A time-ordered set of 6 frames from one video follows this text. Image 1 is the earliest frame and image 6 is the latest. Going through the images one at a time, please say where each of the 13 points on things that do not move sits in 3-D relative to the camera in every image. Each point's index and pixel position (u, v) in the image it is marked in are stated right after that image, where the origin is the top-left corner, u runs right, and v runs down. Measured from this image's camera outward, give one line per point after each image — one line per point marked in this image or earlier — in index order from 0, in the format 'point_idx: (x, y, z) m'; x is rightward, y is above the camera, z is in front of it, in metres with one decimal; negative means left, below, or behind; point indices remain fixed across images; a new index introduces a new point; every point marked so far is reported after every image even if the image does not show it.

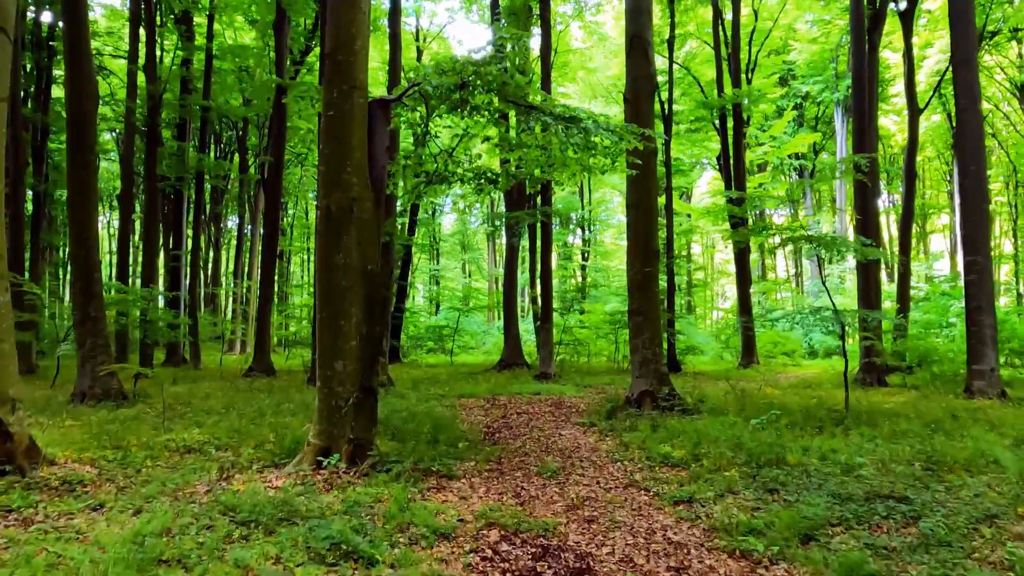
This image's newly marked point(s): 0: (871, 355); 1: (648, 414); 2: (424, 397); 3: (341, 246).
0: (+8.7, -1.7, +13.6) m
1: (+1.9, -1.8, +7.7) m
2: (-1.6, -2.0, +10.2) m
3: (-1.4, +0.3, +4.5) m
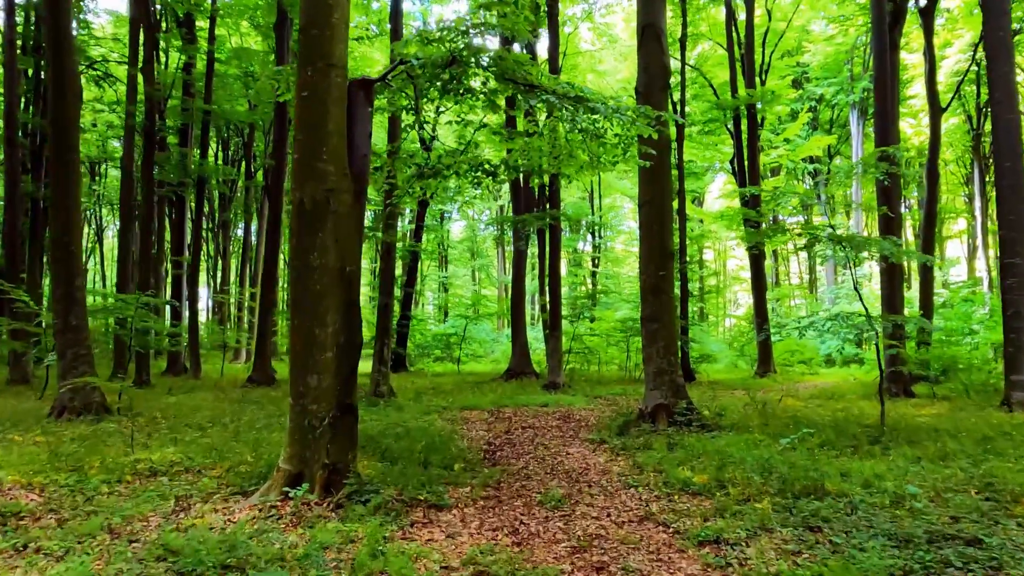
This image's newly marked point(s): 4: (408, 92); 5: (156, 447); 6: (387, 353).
0: (+8.9, -1.8, +12.9) m
1: (+2.0, -1.8, +7.1) m
2: (-1.5, -2.1, +9.7) m
3: (-1.4, +0.3, +3.9) m
4: (-0.9, +1.8, +5.0) m
5: (-3.8, -1.7, +6.0) m
6: (-2.7, -1.4, +12.1) m
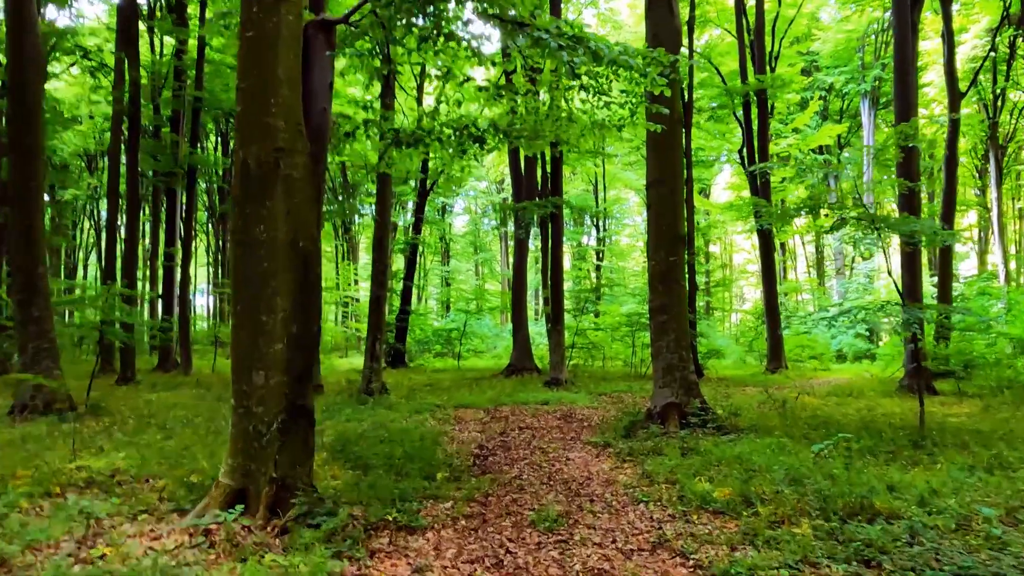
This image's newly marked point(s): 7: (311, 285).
0: (+8.9, -1.6, +12.1) m
1: (+1.9, -1.7, +6.5) m
2: (-1.5, -2.0, +9.0) m
3: (-1.5, +0.4, +3.3) m
4: (-1.0, +1.9, +4.3) m
5: (-3.9, -1.6, +5.3) m
6: (-2.7, -1.3, +11.4) m
7: (-1.3, 0.0, +3.5) m
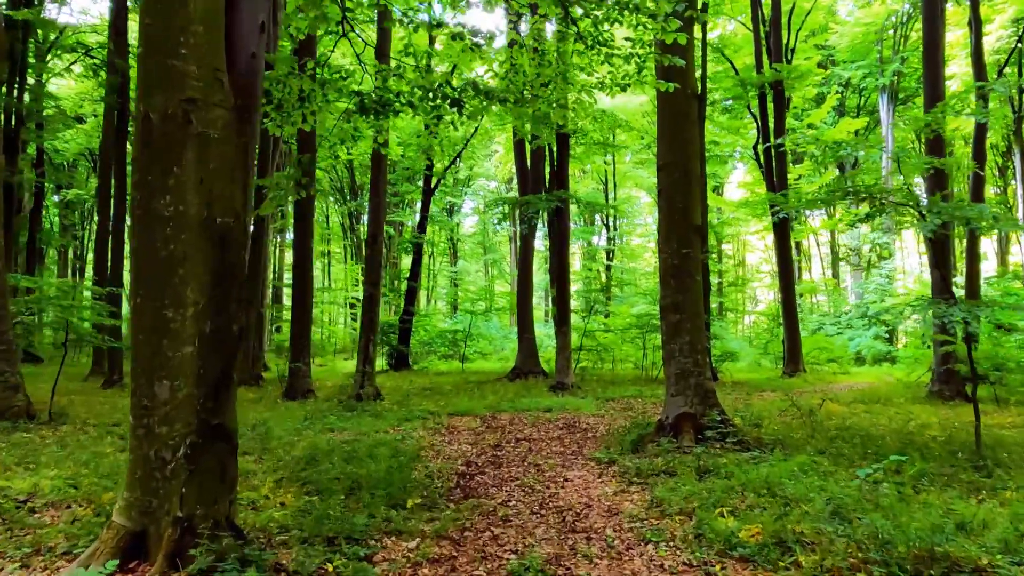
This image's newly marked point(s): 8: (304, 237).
0: (+8.9, -1.6, +11.2) m
1: (+1.8, -1.6, +5.7) m
2: (-1.6, -1.9, +8.3) m
3: (-1.6, +0.5, +2.6) m
4: (-1.1, +2.0, +3.6) m
5: (-4.0, -1.5, +4.7) m
6: (-2.7, -1.2, +10.8) m
7: (-1.4, +0.1, +2.8) m
8: (-4.2, +1.0, +11.2) m
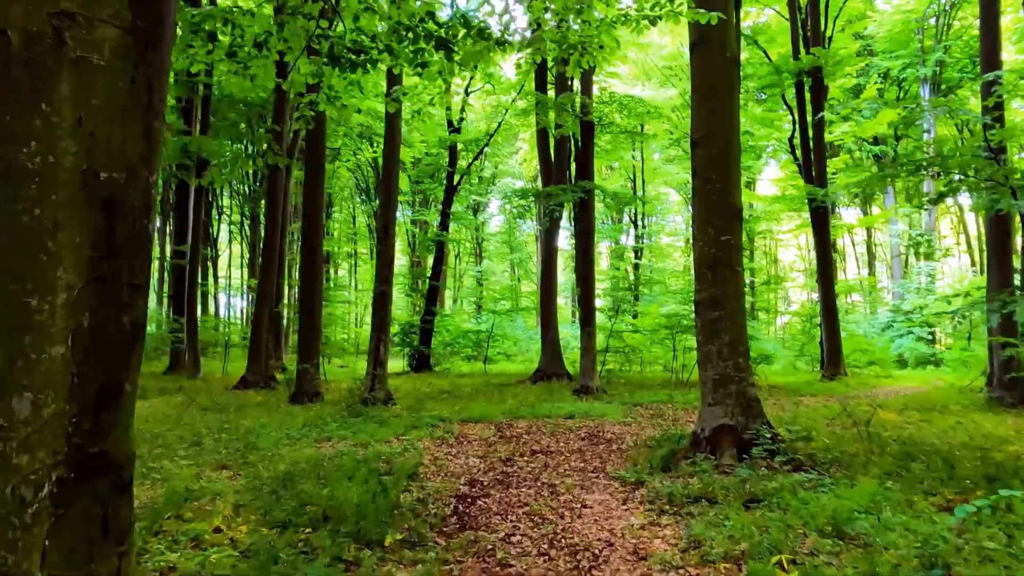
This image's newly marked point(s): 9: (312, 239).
0: (+9.2, -1.5, +10.1) m
1: (+1.9, -1.6, +4.9) m
2: (-1.3, -1.9, +7.7) m
3: (-1.7, +0.6, +1.9) m
4: (-1.1, +2.0, +3.0) m
5: (-3.9, -1.5, +4.2) m
6: (-2.3, -1.2, +10.2) m
7: (-1.4, +0.1, +2.1) m
8: (-3.8, +1.1, +10.7) m
9: (-3.8, +0.9, +10.7) m
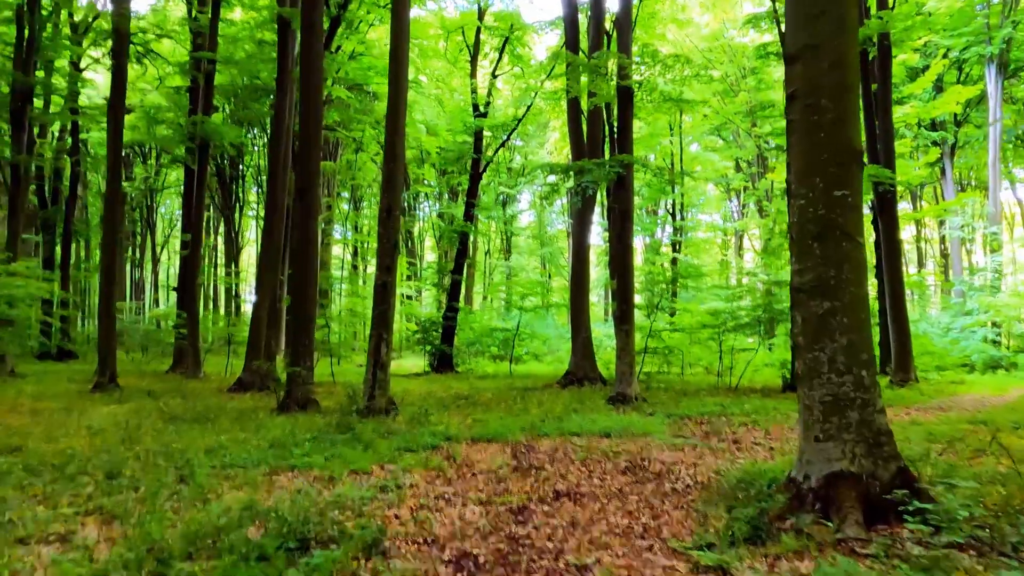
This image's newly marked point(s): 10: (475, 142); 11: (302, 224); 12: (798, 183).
0: (+9.6, -1.3, +7.9) m
1: (+2.0, -1.4, +3.2) m
2: (-1.1, -1.7, +6.2) m
3: (-1.8, +0.7, +0.4) m
4: (-1.2, +2.2, +1.4) m
5: (-3.9, -1.3, +2.8) m
6: (-2.0, -1.0, +8.7) m
7: (-1.5, +0.3, +0.6) m
8: (-3.4, +1.2, +9.3) m
9: (-3.4, +1.1, +9.3) m
10: (-1.2, +4.9, +18.5) m
11: (-3.5, +1.1, +9.2) m
12: (+1.9, +0.7, +3.7) m
